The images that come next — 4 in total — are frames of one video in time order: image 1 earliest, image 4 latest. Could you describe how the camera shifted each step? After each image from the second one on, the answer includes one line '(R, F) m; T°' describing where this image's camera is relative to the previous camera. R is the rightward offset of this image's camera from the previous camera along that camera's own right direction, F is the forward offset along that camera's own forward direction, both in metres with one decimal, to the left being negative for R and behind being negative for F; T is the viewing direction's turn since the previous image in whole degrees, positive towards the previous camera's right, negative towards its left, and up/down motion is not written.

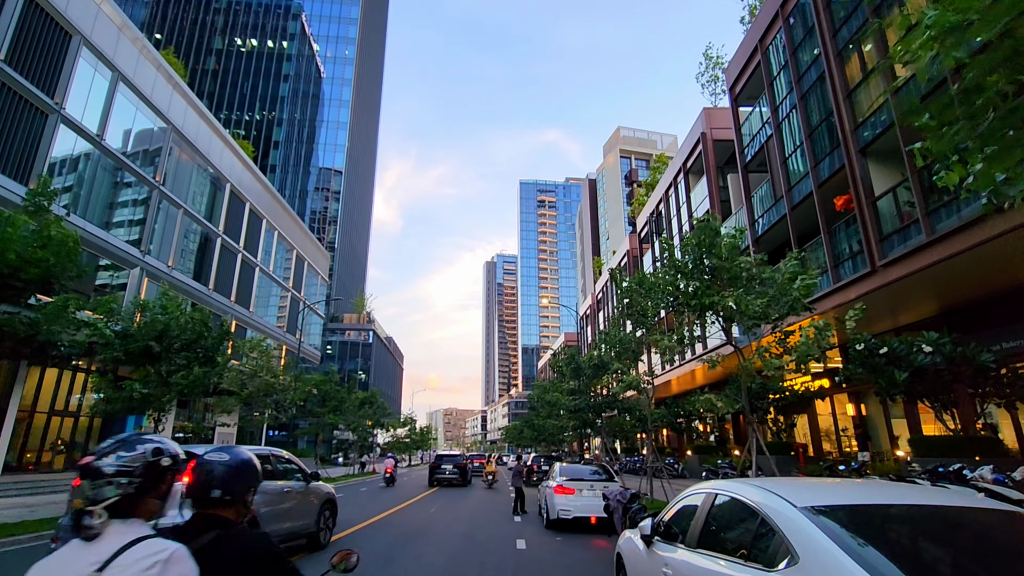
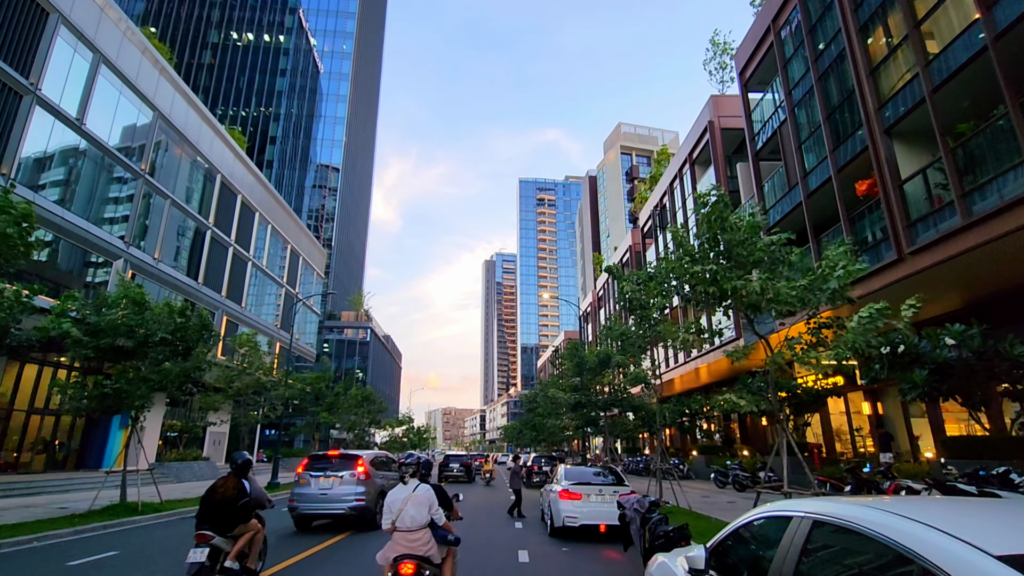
(0.0, +1.0) m; 0°
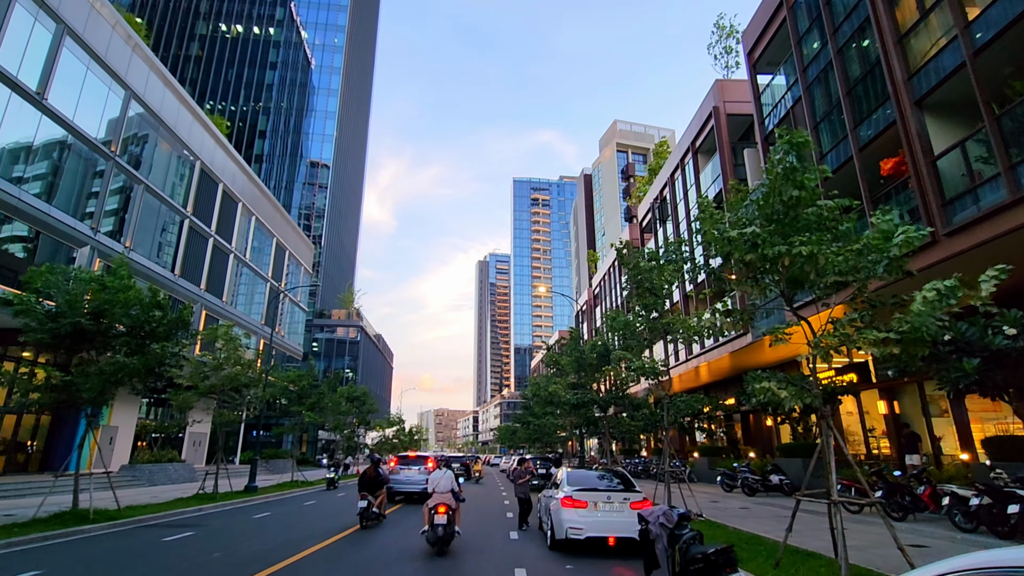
(0.0, +1.3) m; +1°
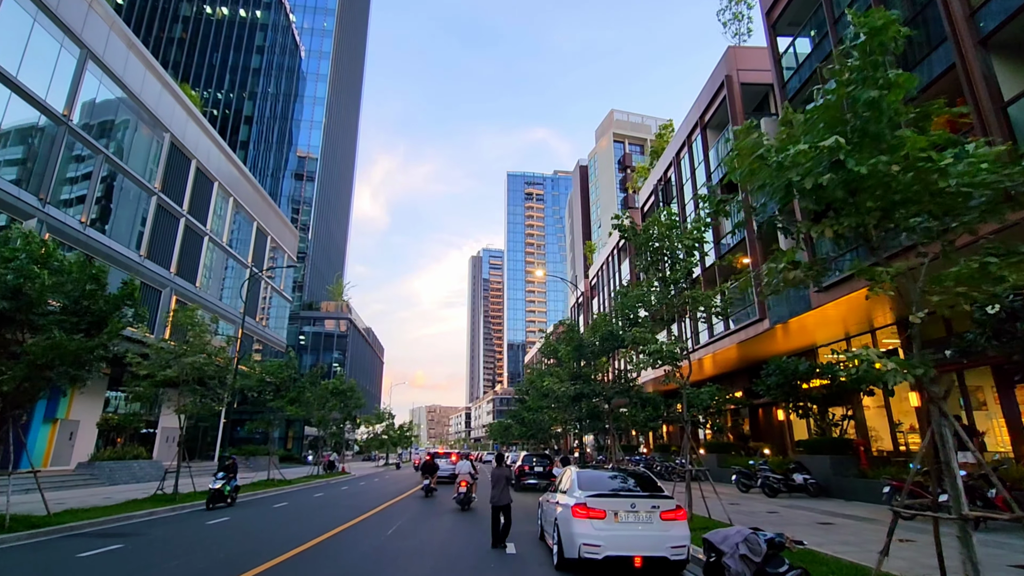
(-0.1, +1.9) m; +1°
